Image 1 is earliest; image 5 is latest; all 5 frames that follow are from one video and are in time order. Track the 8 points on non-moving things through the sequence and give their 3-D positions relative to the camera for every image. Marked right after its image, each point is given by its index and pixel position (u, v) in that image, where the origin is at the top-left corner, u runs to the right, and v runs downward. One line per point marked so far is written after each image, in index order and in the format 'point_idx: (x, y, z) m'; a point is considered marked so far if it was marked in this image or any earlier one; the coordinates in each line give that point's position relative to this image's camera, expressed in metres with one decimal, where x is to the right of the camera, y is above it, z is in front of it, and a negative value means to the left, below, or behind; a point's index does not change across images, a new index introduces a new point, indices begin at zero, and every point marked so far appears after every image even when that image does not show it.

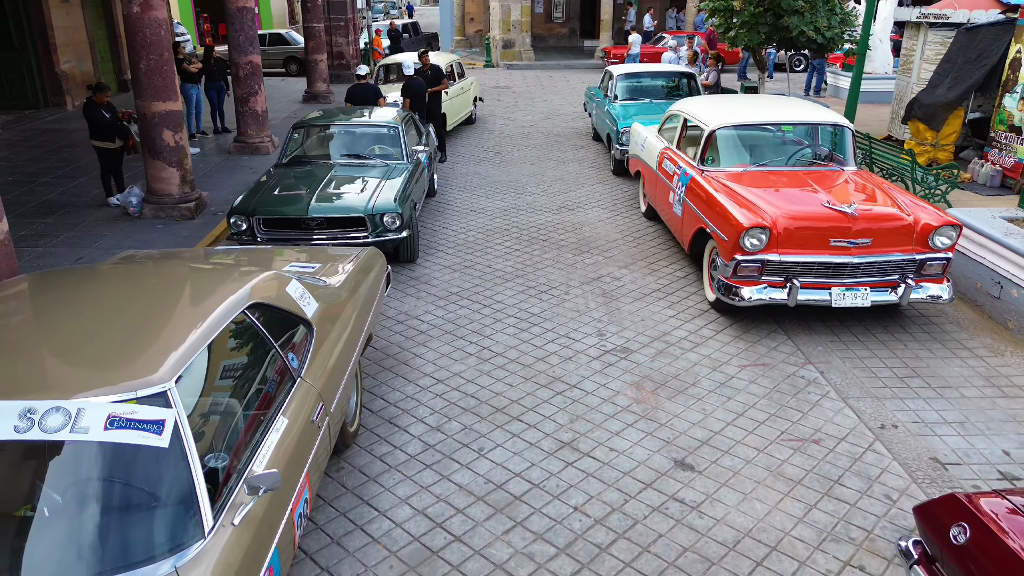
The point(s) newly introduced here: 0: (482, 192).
0: (-0.4, +1.3, +10.9) m
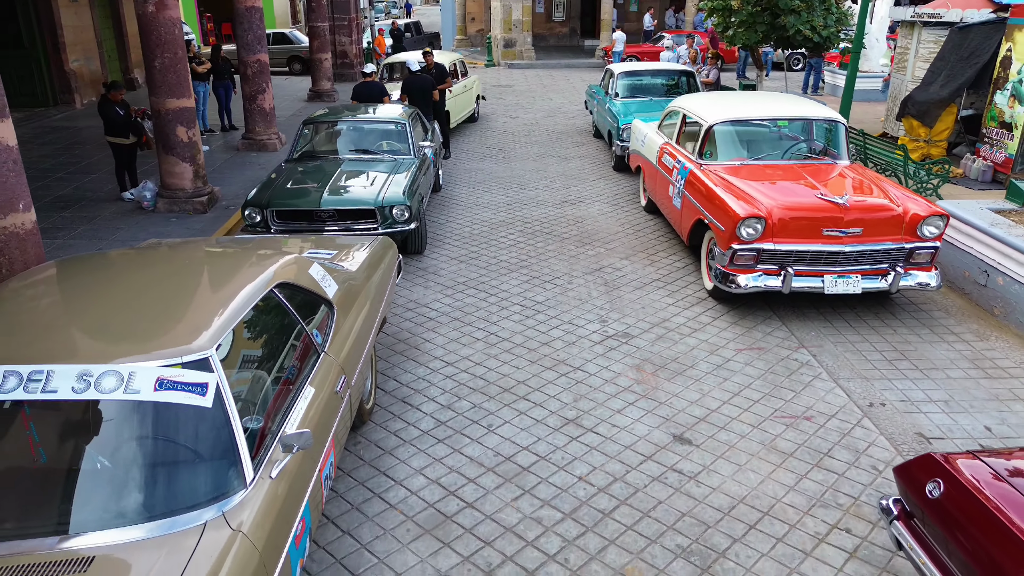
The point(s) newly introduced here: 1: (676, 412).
0: (-0.4, +1.4, +11.1) m
1: (+1.1, -0.8, +5.2) m
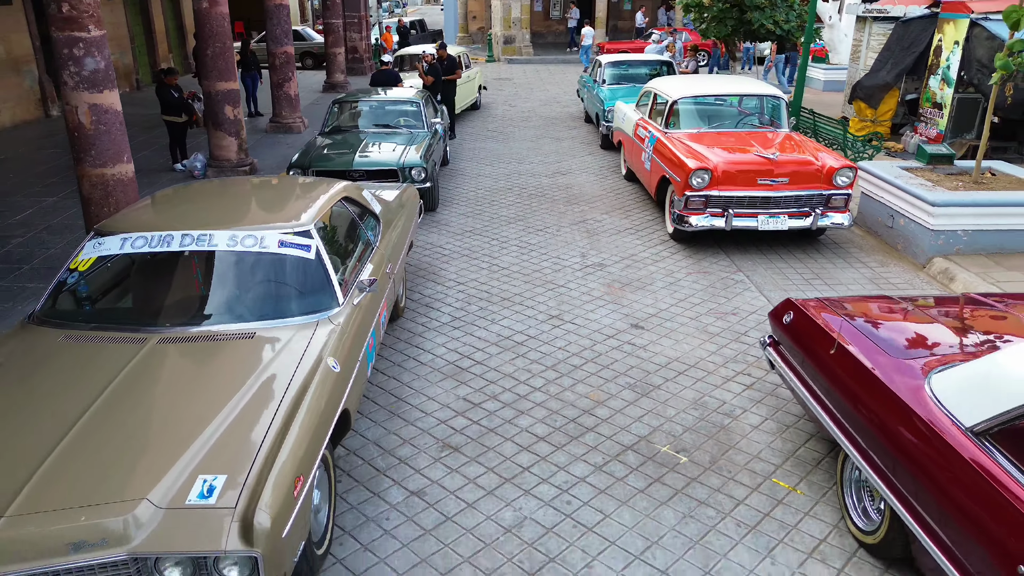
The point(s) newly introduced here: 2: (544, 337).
0: (-0.4, +2.0, +12.7) m
1: (+1.0, -0.2, +6.8) m
2: (+0.3, -0.4, +6.3) m
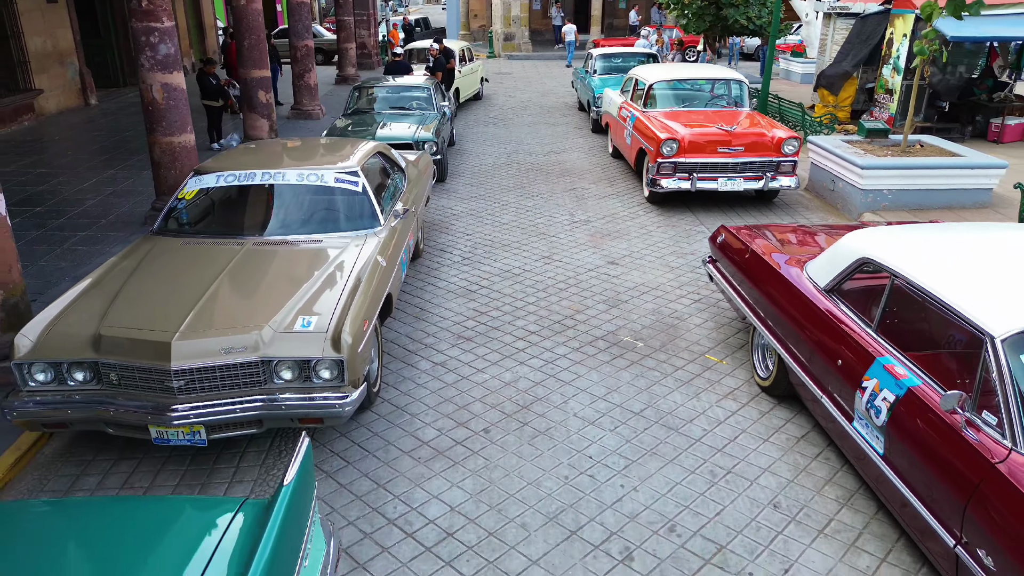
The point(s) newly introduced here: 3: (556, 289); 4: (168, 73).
0: (-0.4, +2.6, +14.2) m
1: (+1.0, +0.4, +8.3) m
2: (+0.2, +0.2, +7.8) m
3: (+0.4, 0.0, +7.4) m
4: (-3.7, +2.3, +8.6) m
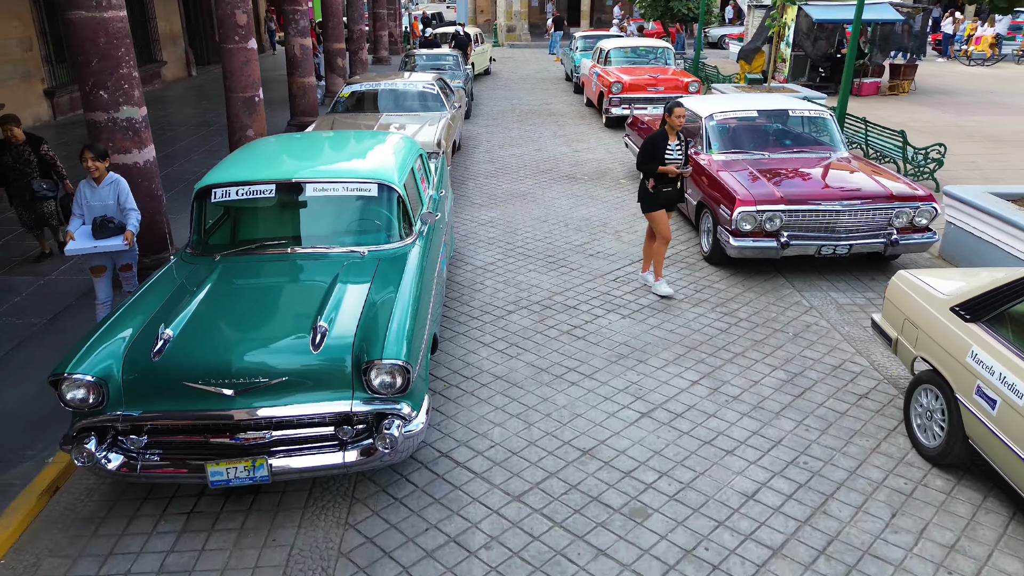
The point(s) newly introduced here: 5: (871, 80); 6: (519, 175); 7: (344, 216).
0: (-0.3, +4.6, +19.6) m
1: (+1.1, +2.4, +13.6) m
2: (+0.3, +2.2, +13.2) m
3: (+0.5, +2.0, +12.7) m
4: (-3.6, +4.3, +14.0) m
5: (+8.1, +4.7, +18.1) m
6: (+0.1, +1.7, +11.7) m
7: (-1.1, +0.5, +5.3) m
